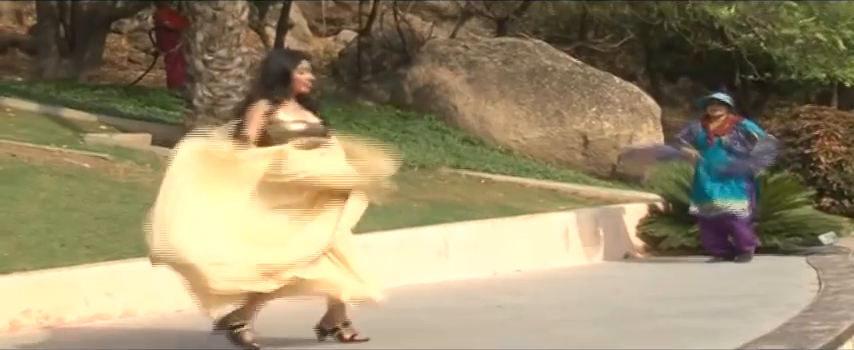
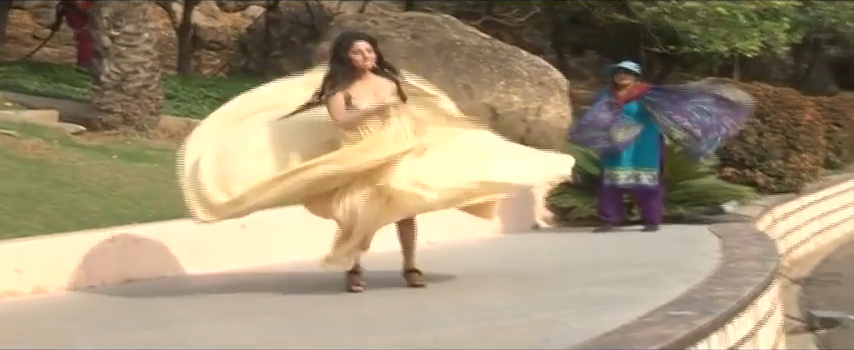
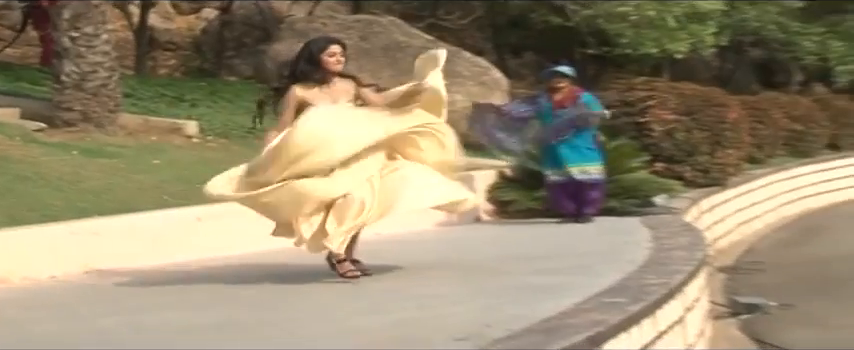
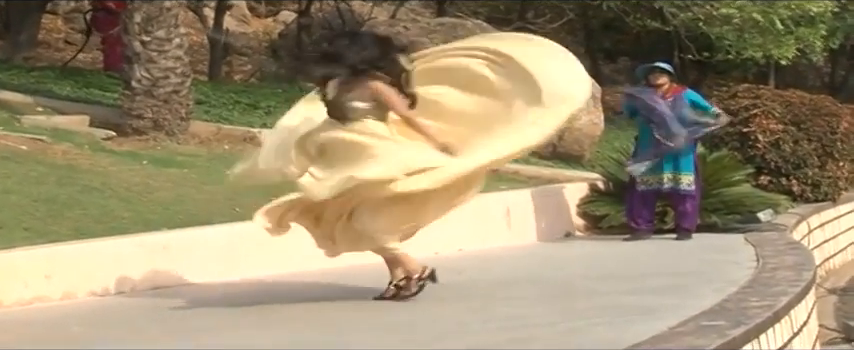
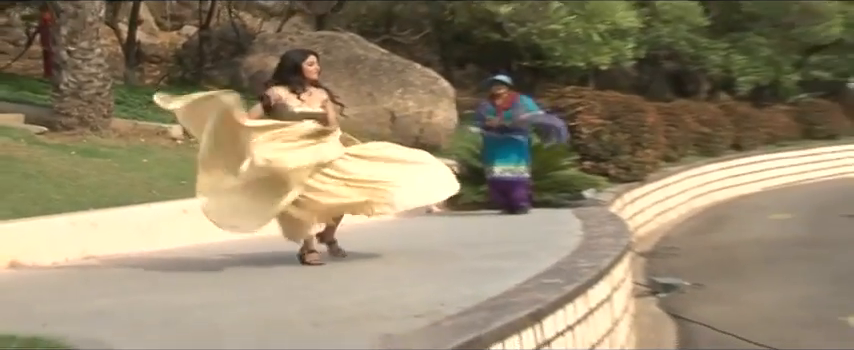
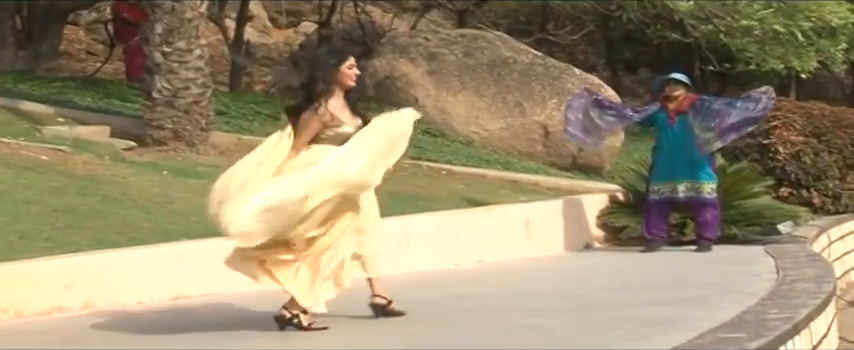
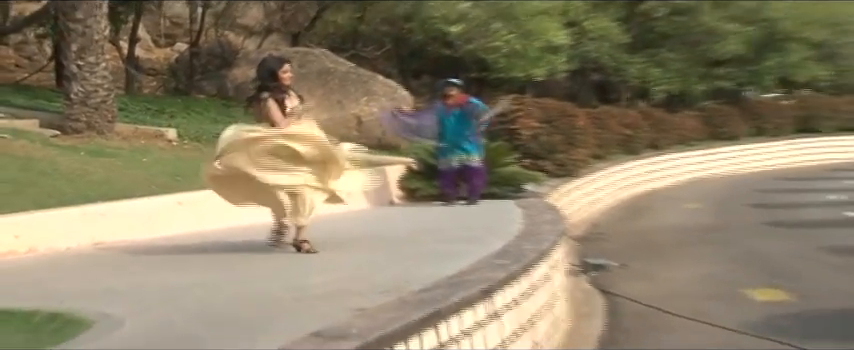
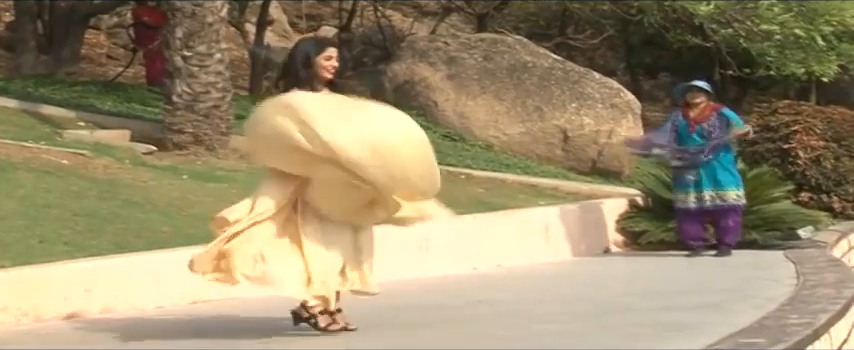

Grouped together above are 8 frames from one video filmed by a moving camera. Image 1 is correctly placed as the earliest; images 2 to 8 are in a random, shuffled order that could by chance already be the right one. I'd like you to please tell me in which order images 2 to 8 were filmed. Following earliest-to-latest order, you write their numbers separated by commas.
8, 6, 4, 2, 3, 5, 7
